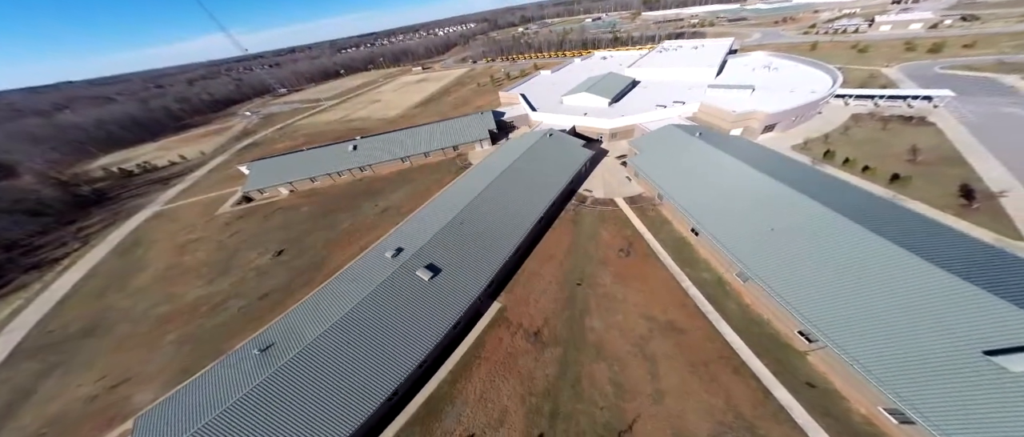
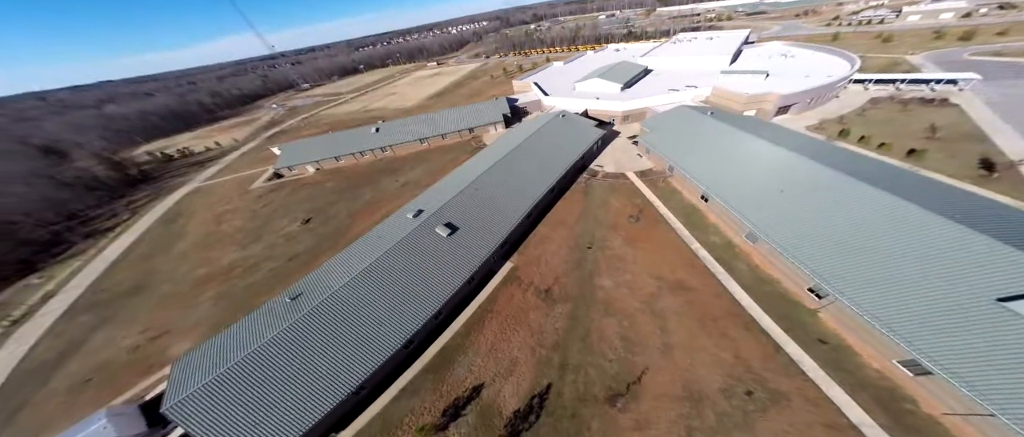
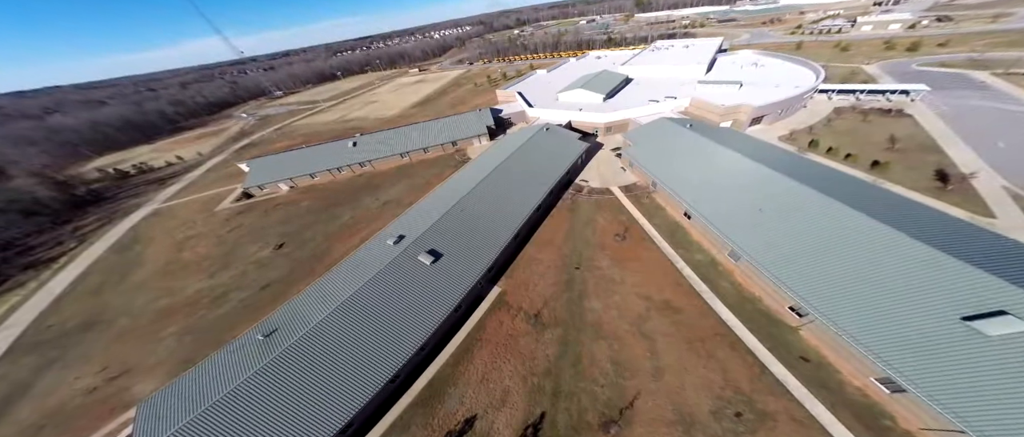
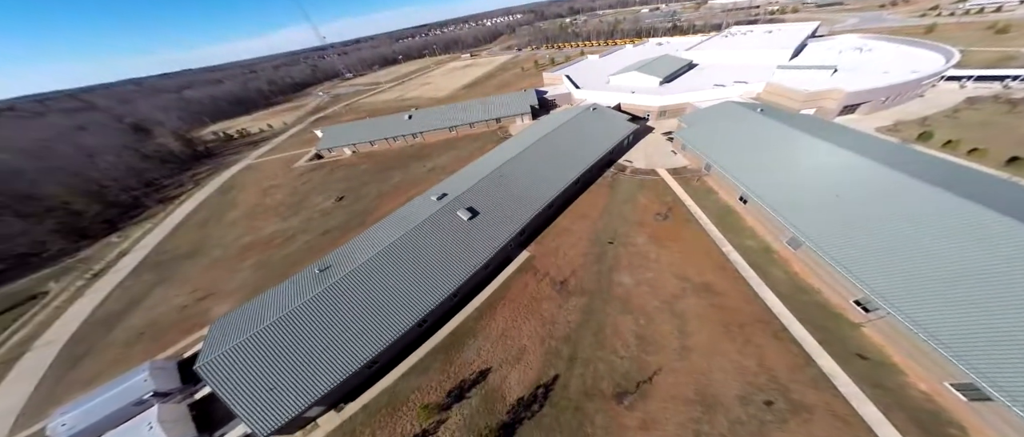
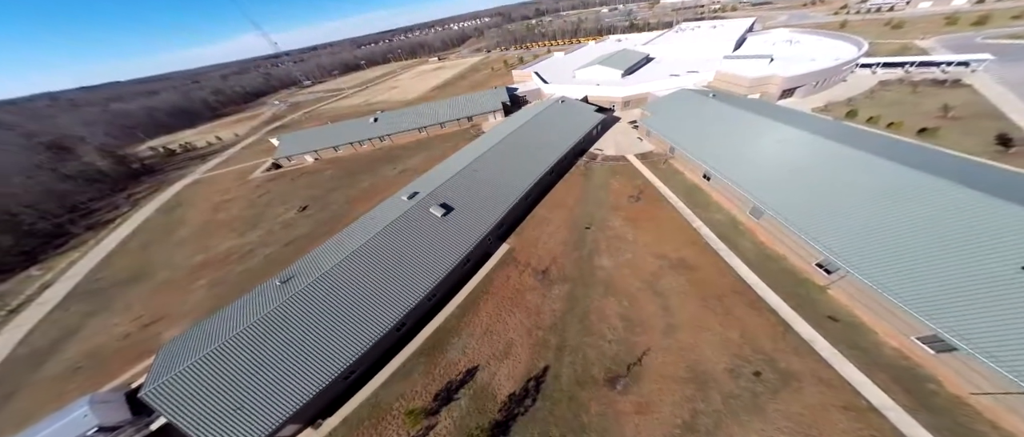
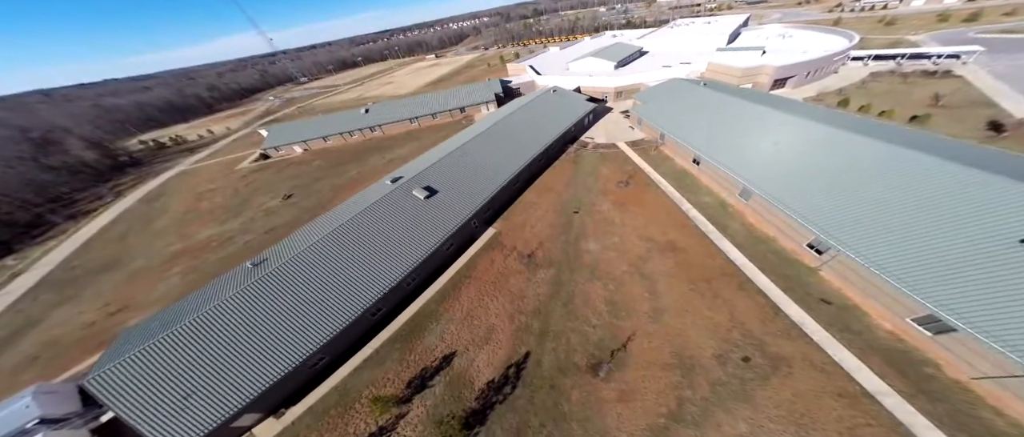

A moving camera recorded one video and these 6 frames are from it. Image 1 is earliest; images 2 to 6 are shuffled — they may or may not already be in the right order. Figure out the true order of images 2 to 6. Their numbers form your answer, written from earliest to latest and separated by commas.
3, 2, 4, 5, 6
